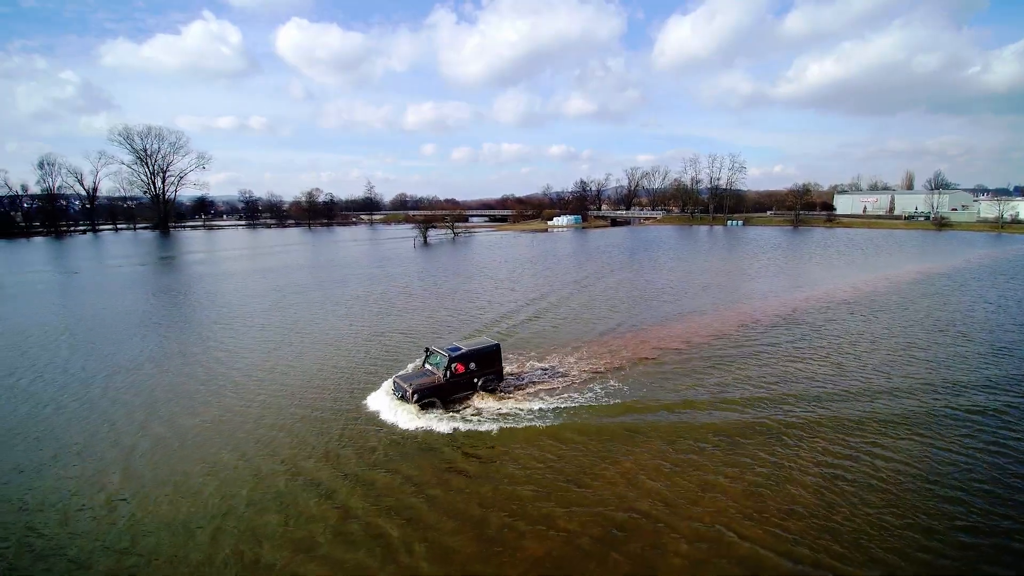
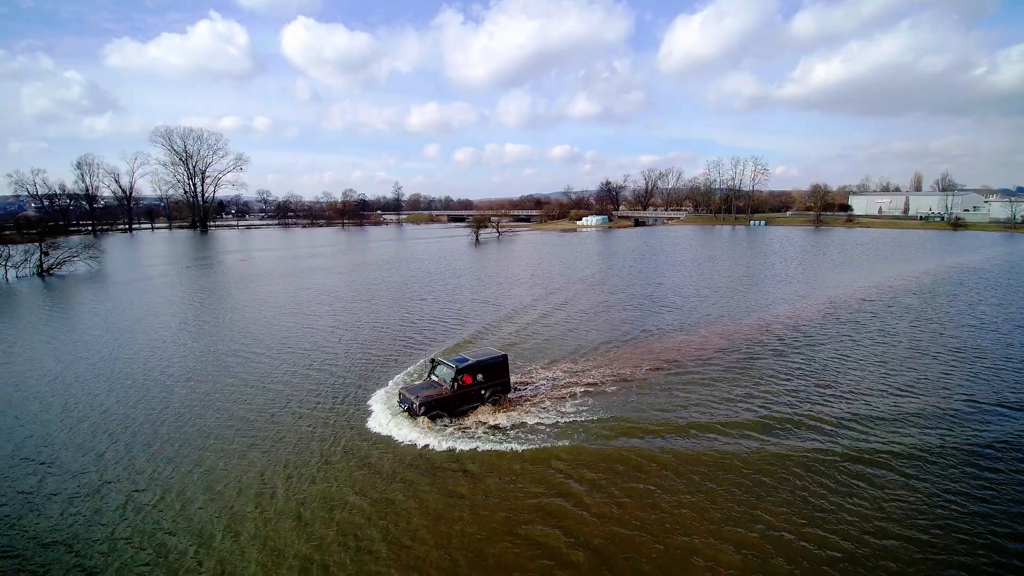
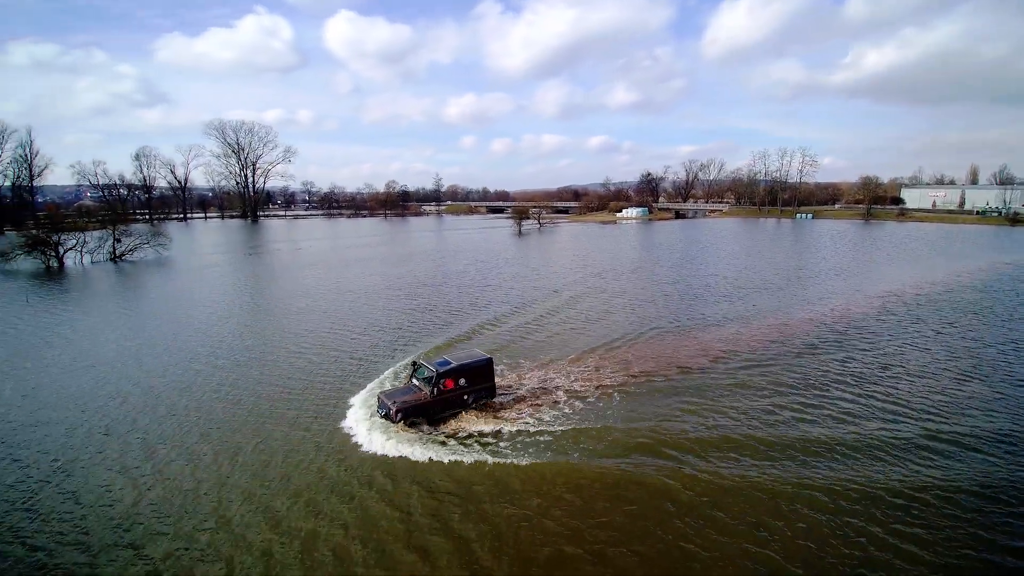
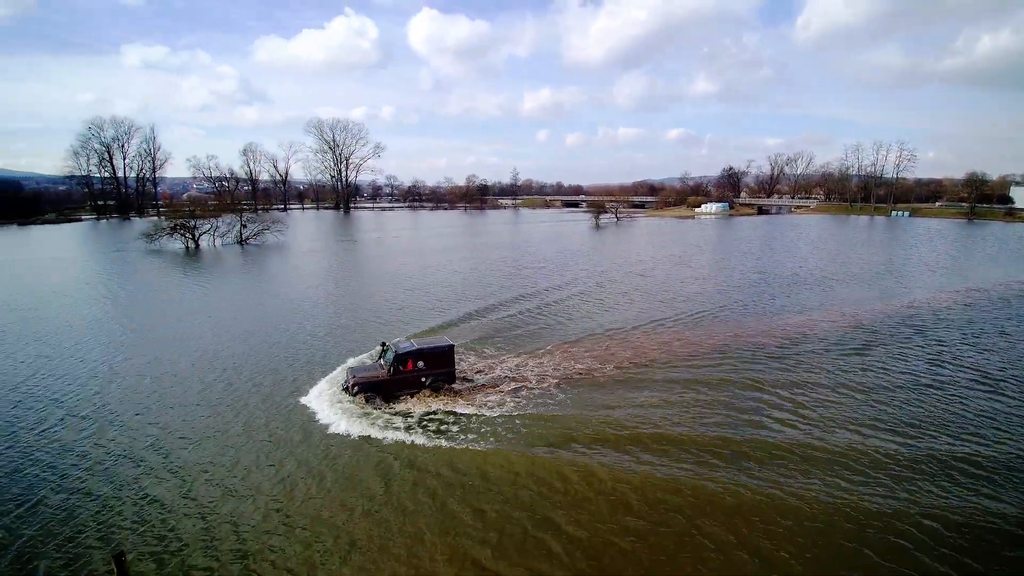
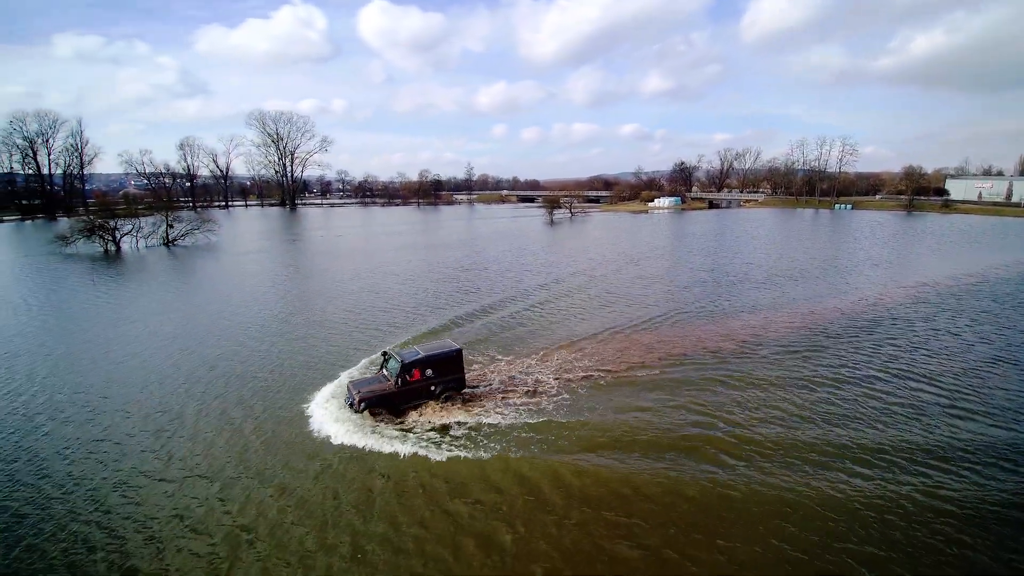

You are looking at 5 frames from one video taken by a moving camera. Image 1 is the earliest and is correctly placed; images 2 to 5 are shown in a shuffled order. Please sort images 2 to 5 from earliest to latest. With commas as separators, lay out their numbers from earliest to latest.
2, 3, 5, 4
